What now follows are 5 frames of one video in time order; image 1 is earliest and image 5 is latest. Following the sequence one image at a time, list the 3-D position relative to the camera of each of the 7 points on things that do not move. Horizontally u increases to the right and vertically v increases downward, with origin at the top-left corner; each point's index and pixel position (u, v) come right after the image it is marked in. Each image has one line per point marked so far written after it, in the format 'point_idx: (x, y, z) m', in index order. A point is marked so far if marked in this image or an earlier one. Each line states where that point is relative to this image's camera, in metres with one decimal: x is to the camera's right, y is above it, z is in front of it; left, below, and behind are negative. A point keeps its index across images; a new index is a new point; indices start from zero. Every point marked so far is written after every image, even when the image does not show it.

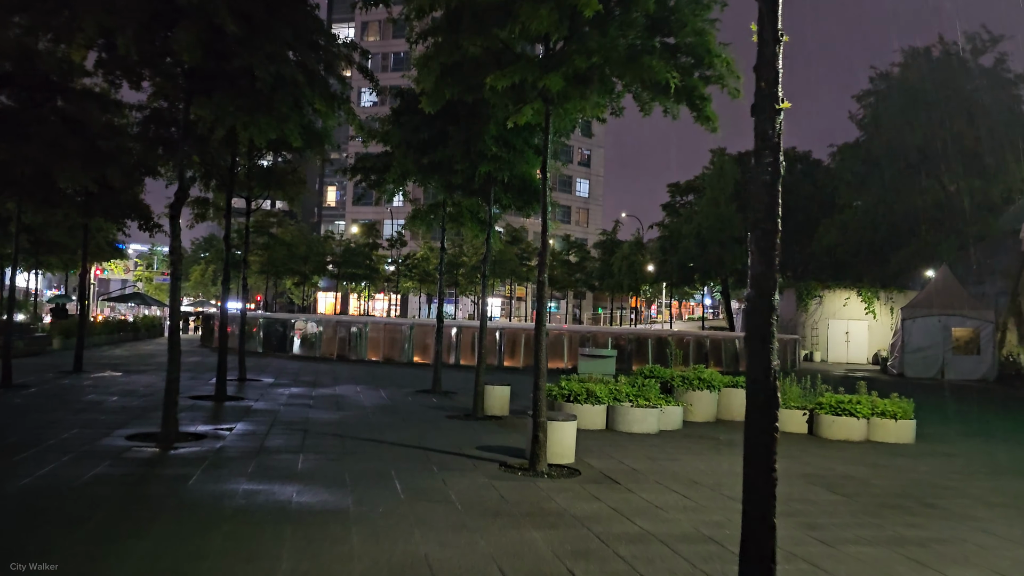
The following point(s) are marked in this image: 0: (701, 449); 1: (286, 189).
0: (+2.6, -2.3, +11.2) m
1: (-5.5, +2.4, +19.1) m
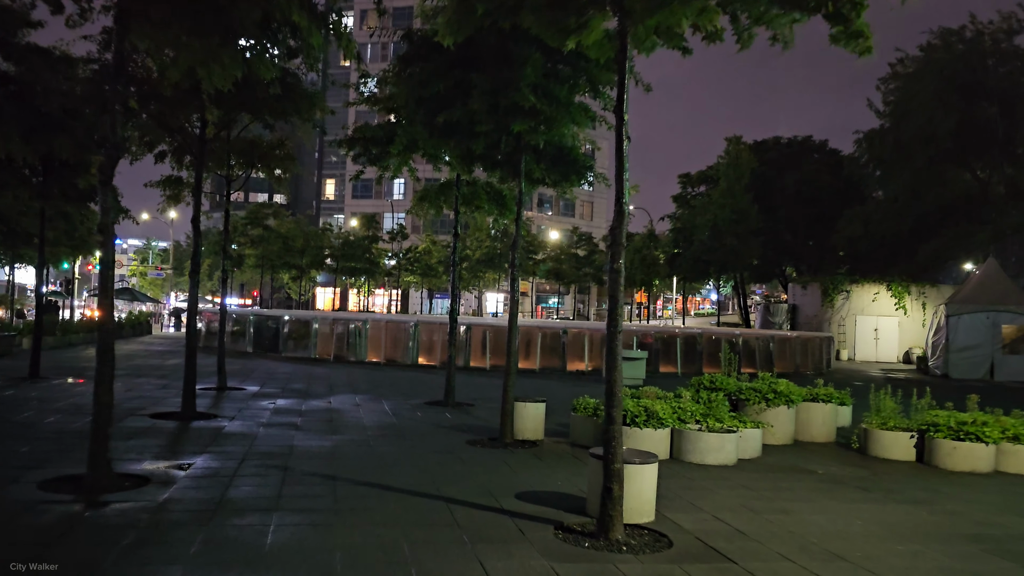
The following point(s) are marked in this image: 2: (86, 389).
0: (+3.1, -2.2, +8.6) m
1: (-5.0, +2.5, +16.5) m
2: (-8.6, -2.0, +16.0) m
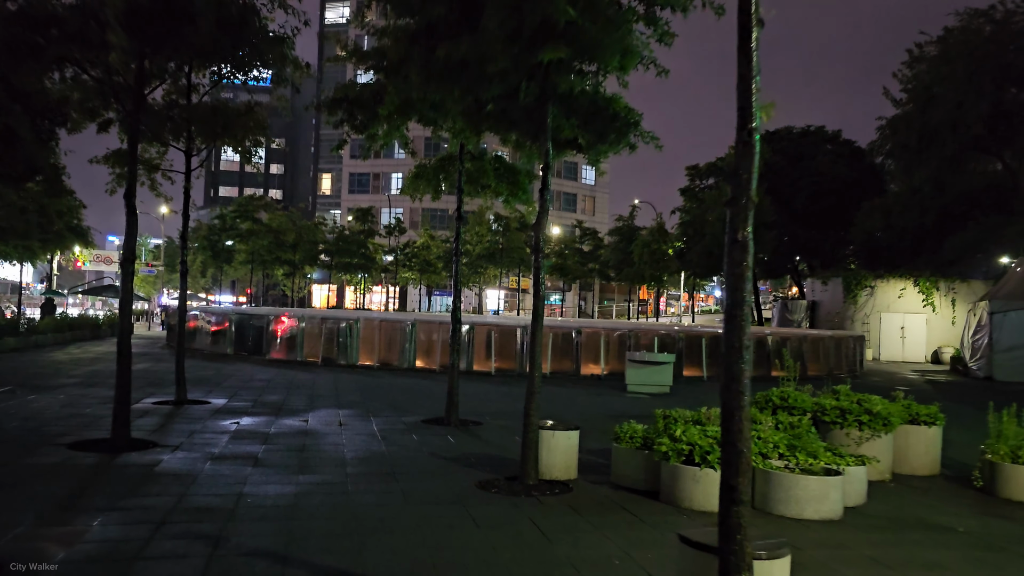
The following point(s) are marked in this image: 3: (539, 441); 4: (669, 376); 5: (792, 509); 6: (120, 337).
0: (+3.4, -2.1, +6.0) m
1: (-4.8, +2.6, +13.9) m
2: (-8.4, -1.9, +13.4) m
3: (+0.3, -1.6, +8.1) m
4: (+3.9, -2.2, +19.8) m
5: (+2.5, -2.0, +7.2) m
6: (-4.7, -0.6, +9.6) m
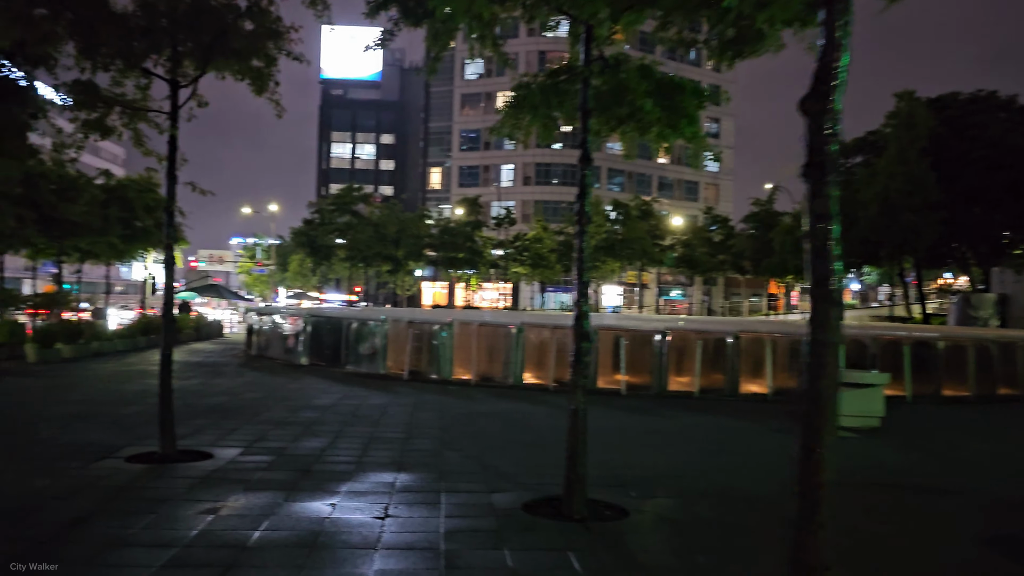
0: (+3.9, -2.0, +0.4) m
1: (-3.0, +2.7, +9.3) m
2: (-6.6, -1.9, +9.3) m
3: (+1.2, -1.5, +2.9) m
4: (+6.4, -2.0, +13.9) m
5: (+3.3, -1.9, +1.6) m
6: (-3.6, -0.6, +5.0) m
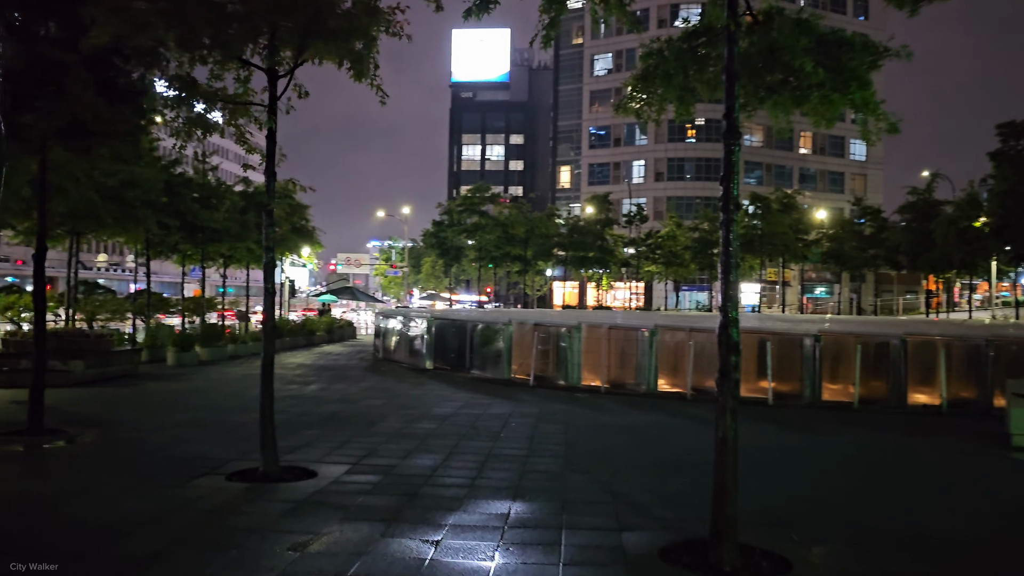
0: (+3.8, -2.0, -1.4) m
1: (-1.7, +2.6, +8.5) m
2: (-5.2, -2.0, +9.1) m
3: (+1.4, -1.5, +1.5) m
4: (+8.4, -2.0, +11.5) m
5: (+3.3, -1.9, -0.1) m
6: (-2.9, -0.6, +4.4) m
